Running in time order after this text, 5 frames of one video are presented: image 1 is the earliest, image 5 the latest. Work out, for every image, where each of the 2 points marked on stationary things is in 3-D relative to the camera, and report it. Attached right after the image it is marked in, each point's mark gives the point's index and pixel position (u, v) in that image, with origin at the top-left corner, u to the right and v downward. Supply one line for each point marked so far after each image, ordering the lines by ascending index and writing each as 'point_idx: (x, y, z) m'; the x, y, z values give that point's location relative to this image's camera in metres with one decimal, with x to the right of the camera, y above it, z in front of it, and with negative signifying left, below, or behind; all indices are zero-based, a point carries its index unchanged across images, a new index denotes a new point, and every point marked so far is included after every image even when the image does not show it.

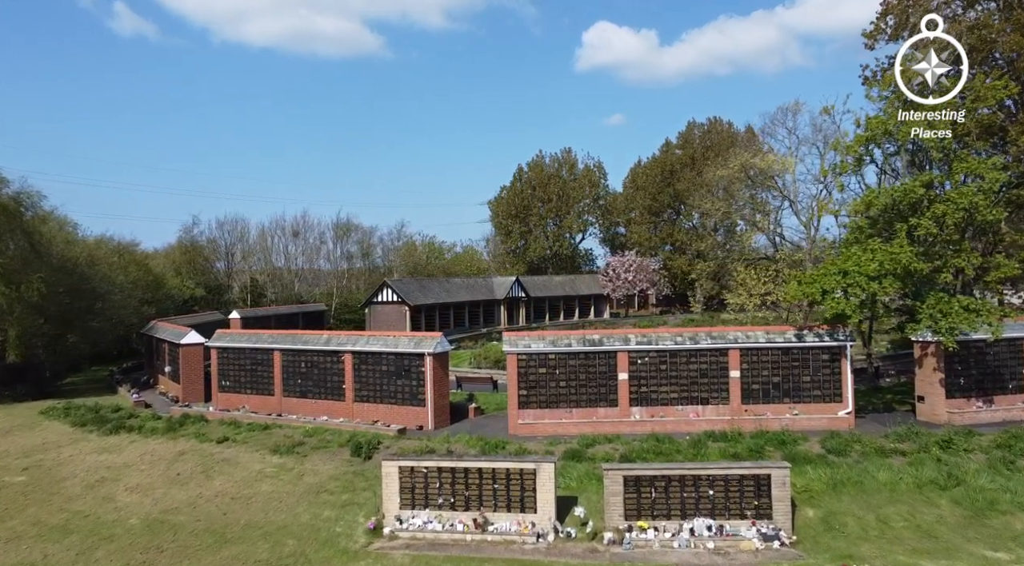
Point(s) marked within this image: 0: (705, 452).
0: (+4.8, -4.2, +19.5) m
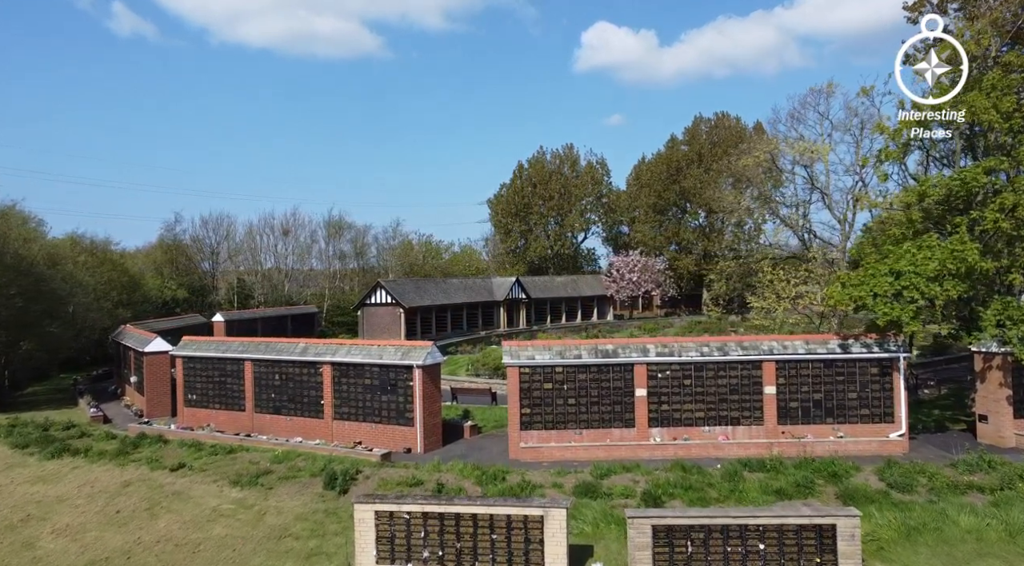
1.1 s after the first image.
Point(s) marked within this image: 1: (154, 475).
0: (+4.8, -4.3, +16.4) m
1: (-8.7, -4.7, +19.1) m
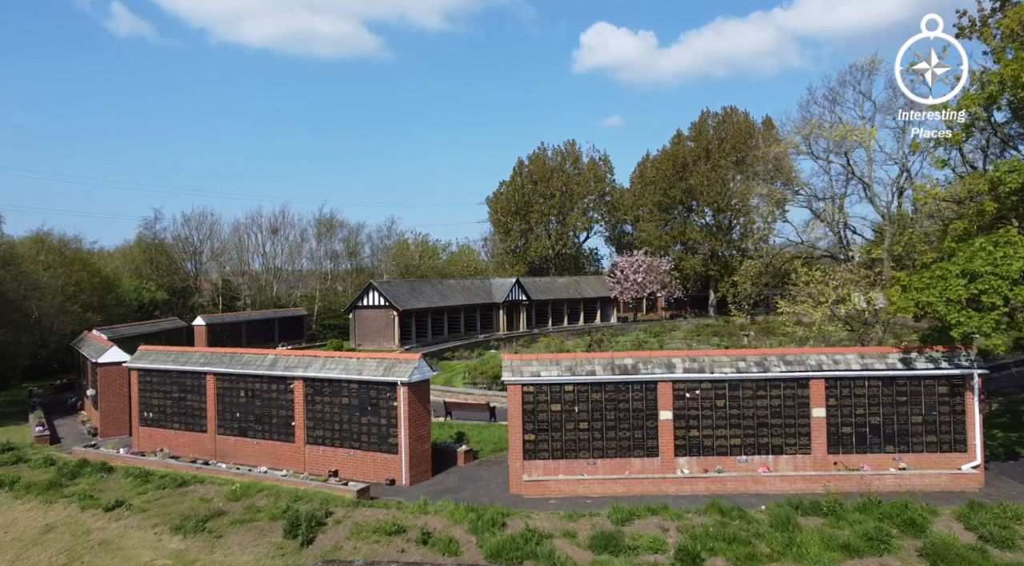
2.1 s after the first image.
0: (+4.9, -4.3, +13.3) m
1: (-8.7, -4.7, +15.9) m
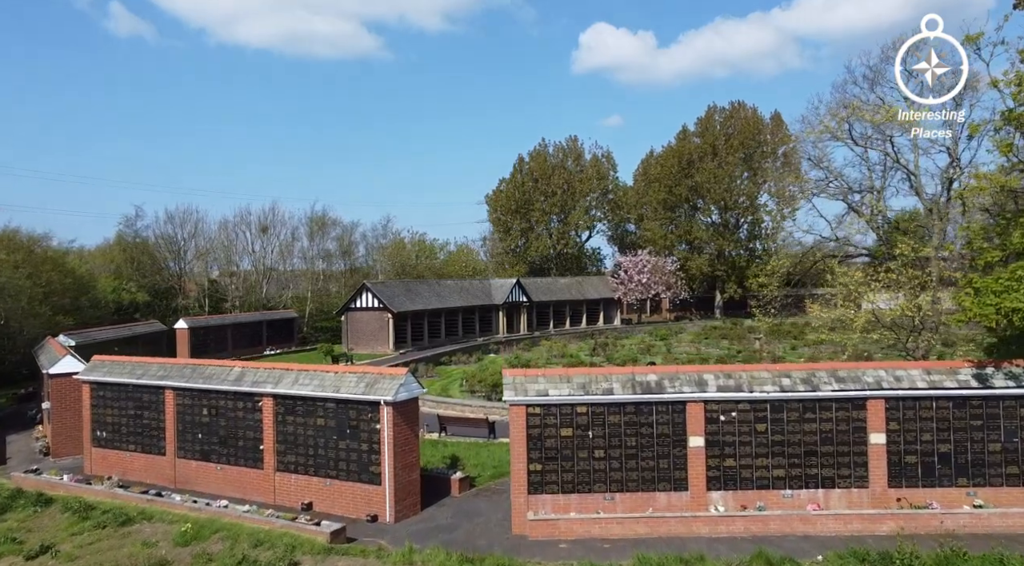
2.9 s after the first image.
0: (+4.9, -4.4, +10.6) m
1: (-8.6, -4.8, +13.2) m
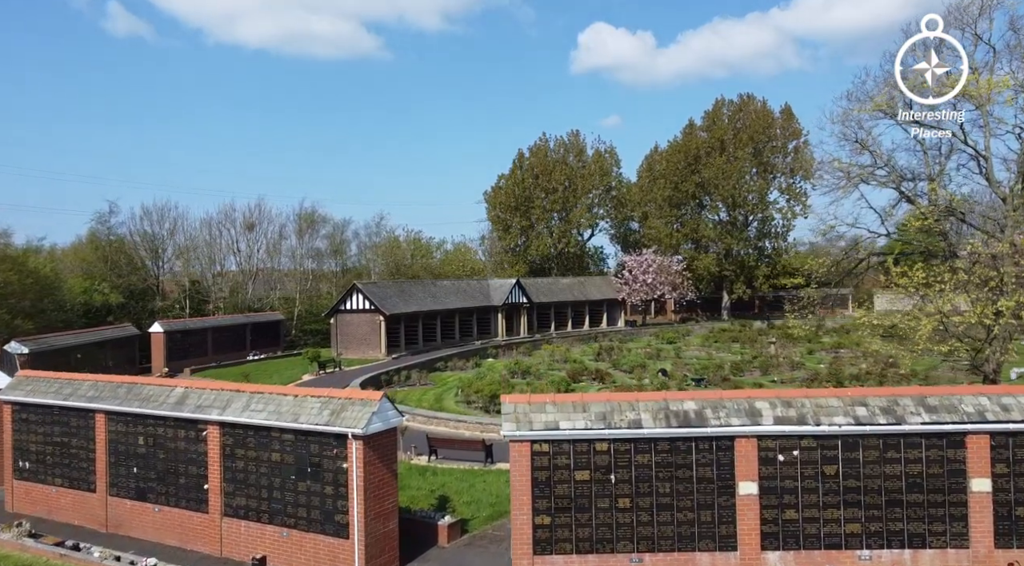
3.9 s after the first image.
0: (+4.9, -4.4, +7.5) m
1: (-8.6, -4.8, +10.1) m
